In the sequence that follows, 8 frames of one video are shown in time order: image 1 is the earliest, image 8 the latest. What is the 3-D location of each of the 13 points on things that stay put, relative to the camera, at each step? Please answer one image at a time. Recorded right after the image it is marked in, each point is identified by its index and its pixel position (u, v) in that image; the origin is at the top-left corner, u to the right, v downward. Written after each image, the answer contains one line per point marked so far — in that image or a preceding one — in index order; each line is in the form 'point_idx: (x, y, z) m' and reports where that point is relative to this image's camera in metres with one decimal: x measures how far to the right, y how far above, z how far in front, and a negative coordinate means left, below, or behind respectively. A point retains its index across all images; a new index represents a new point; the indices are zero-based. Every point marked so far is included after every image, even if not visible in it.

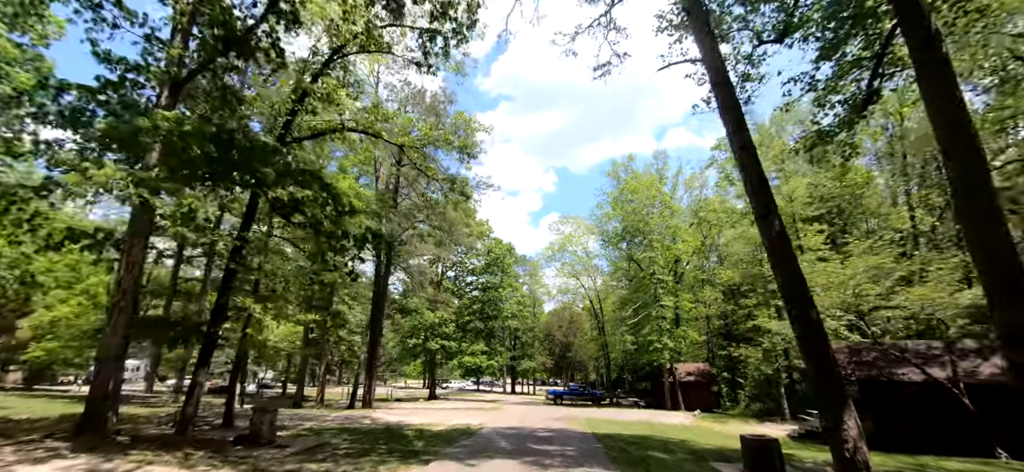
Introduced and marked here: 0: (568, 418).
0: (+2.1, -7.0, +18.4) m
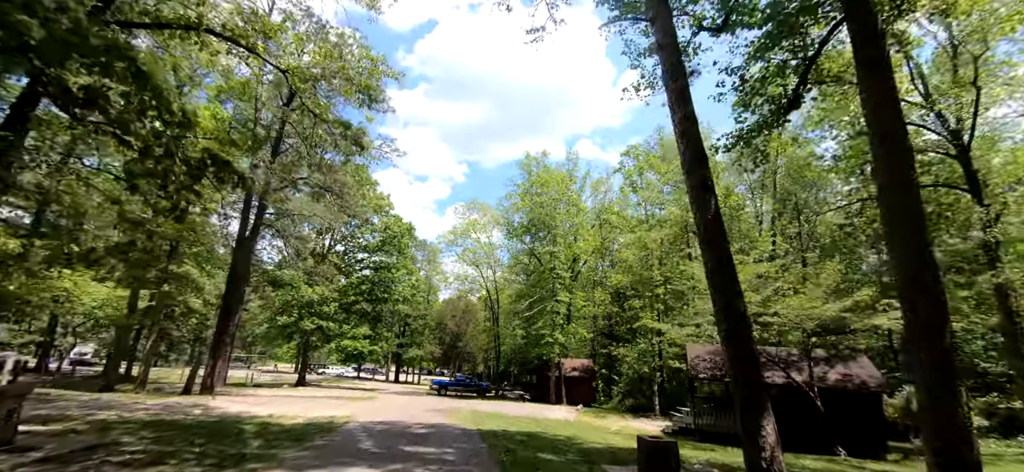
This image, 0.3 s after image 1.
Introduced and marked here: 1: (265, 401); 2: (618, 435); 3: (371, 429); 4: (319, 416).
0: (-2.2, -6.3, +17.2) m
1: (-7.6, -5.1, +14.9) m
2: (+3.0, -5.5, +13.4) m
3: (-2.6, -3.5, +8.8) m
4: (-4.0, -3.8, +10.2) m
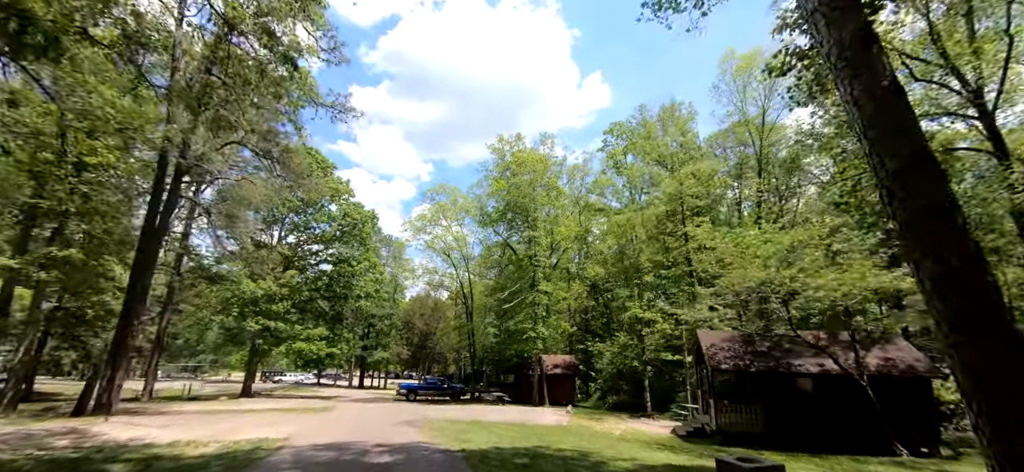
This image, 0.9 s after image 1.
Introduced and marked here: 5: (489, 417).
0: (-2.7, -5.6, +14.6) m
1: (-7.9, -4.5, +12.0) m
2: (+2.7, -4.7, +11.2) m
3: (-2.5, -2.8, +6.2) m
4: (-4.1, -3.1, +7.5) m
5: (-0.6, -6.0, +16.1) m
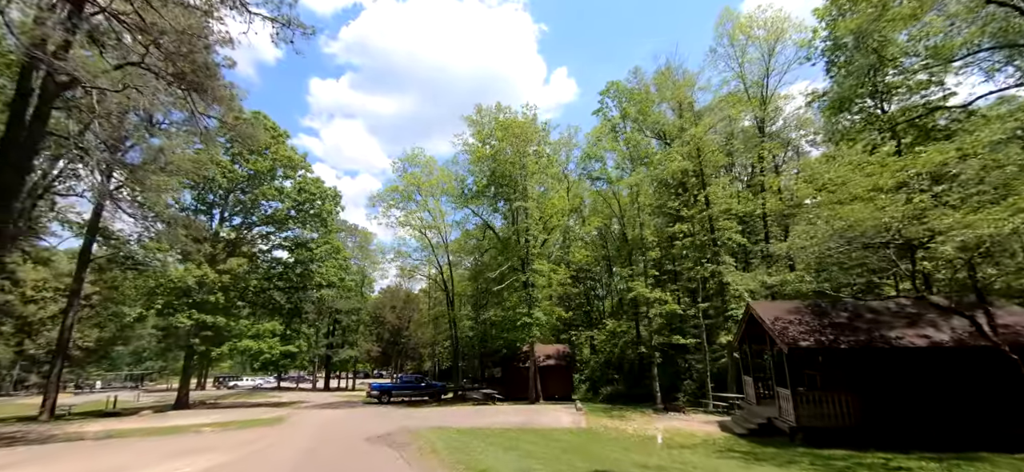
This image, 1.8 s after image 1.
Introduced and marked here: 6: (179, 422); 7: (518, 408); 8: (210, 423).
0: (-2.6, -4.6, +11.4) m
1: (-7.7, -3.7, +8.5) m
2: (+3.0, -3.7, +8.4) m
3: (-1.9, -1.9, +3.1) m
4: (-3.6, -2.2, +4.2) m
5: (-0.6, -5.0, +13.1) m
6: (-11.8, -6.7, +17.3) m
7: (+0.4, -5.9, +16.5) m
8: (-10.4, -6.5, +16.8) m
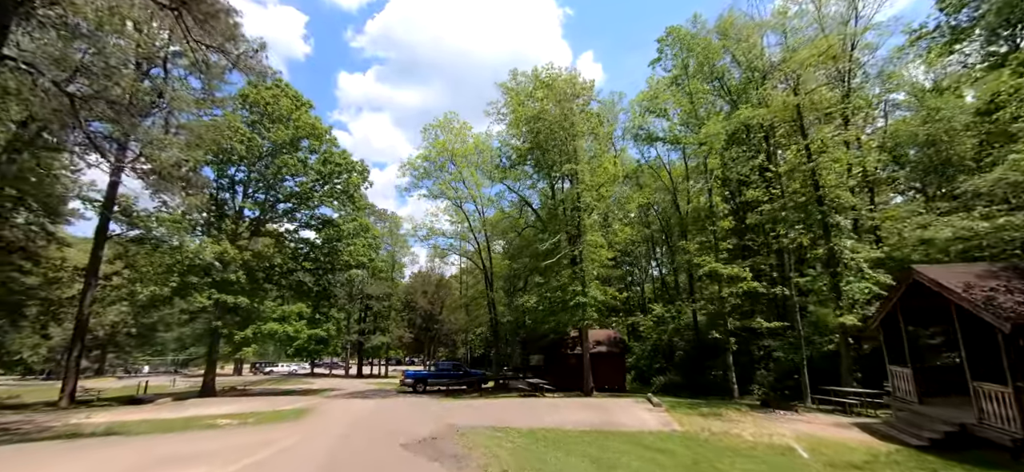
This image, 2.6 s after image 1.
0: (-1.3, -3.7, +9.2) m
1: (-6.5, -2.9, +6.5) m
2: (+4.1, -2.8, +5.8) m
3: (-1.1, -1.2, +0.7) m
4: (-2.7, -1.5, +2.0) m
5: (+0.8, -4.0, +10.8) m
6: (-10.1, -5.7, +15.7) m
7: (+2.0, -4.8, +14.1) m
8: (-8.7, -5.5, +15.0) m
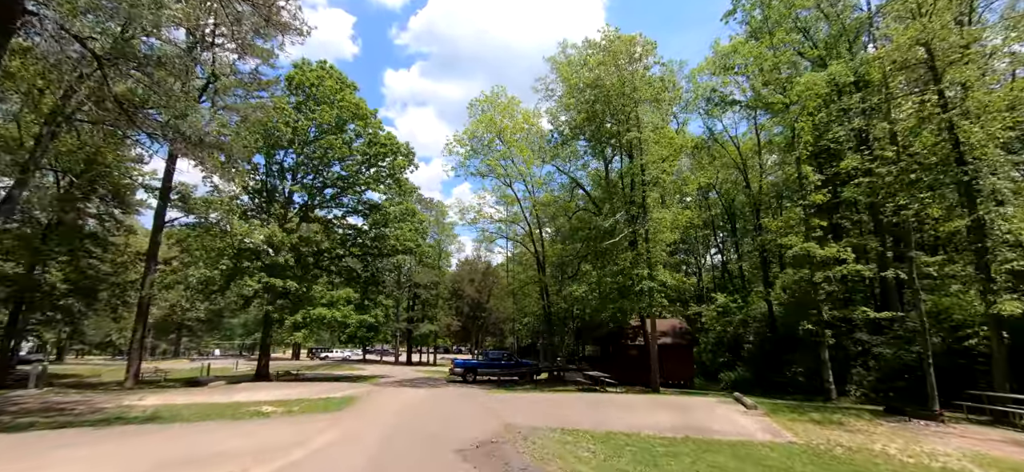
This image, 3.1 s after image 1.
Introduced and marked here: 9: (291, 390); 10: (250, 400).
0: (-0.1, -3.2, +7.8) m
1: (-5.6, -2.4, +5.6) m
2: (+4.9, -2.3, +3.9) m
3: (-0.8, -0.8, -0.7) m
4: (-2.2, -1.1, +0.7) m
5: (+2.1, -3.5, +9.2) m
6: (-8.3, -5.1, +15.1) m
7: (+3.6, -4.2, +12.4) m
8: (-7.0, -4.9, +14.3) m
9: (-8.6, -6.0, +18.9) m
10: (-8.3, -5.2, +15.5) m
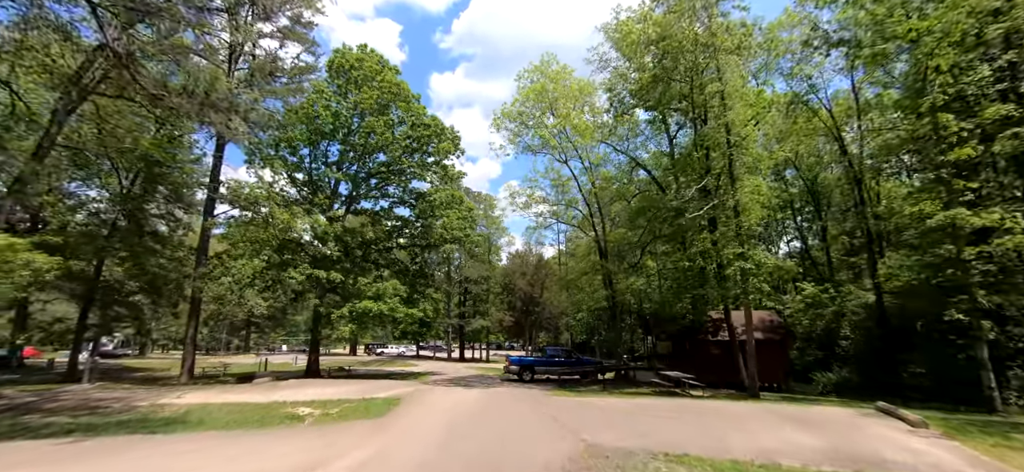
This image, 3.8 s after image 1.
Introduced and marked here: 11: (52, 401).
0: (+0.9, -2.6, +5.7) m
1: (-4.8, -2.0, +4.0) m
2: (+5.5, -1.6, +1.3) m
3: (-0.7, -0.4, -2.7) m
4: (-2.0, -0.7, -1.2) m
5: (+3.2, -2.8, +6.8) m
6: (-6.5, -4.6, +13.8) m
7: (+5.1, -3.5, +9.9) m
8: (-5.3, -4.4, +12.9) m
9: (-6.4, -5.5, +17.6) m
10: (-6.5, -4.8, +14.2) m
11: (-13.0, -4.7, +13.7) m
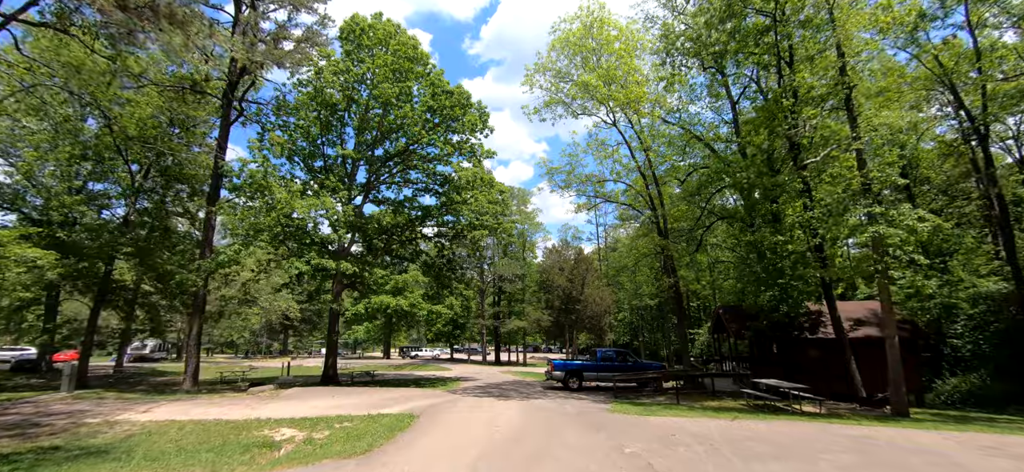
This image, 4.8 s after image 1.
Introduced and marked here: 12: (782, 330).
0: (+1.3, -1.8, +2.2) m
1: (-4.5, -1.3, +1.0) m
2: (+5.5, -0.7, -2.5) m
3: (-0.9, +0.5, -6.0) m
4: (-2.1, +0.1, -4.4) m
5: (+3.7, -2.0, +3.2) m
6: (-5.4, -4.0, +10.8) m
7: (+5.8, -2.6, +6.1) m
8: (-4.3, -3.8, +9.8) m
9: (-5.0, -4.9, +14.6) m
10: (-5.4, -4.2, +11.2) m
11: (-11.9, -4.2, +11.2) m
12: (+8.5, -2.9, +15.4) m
